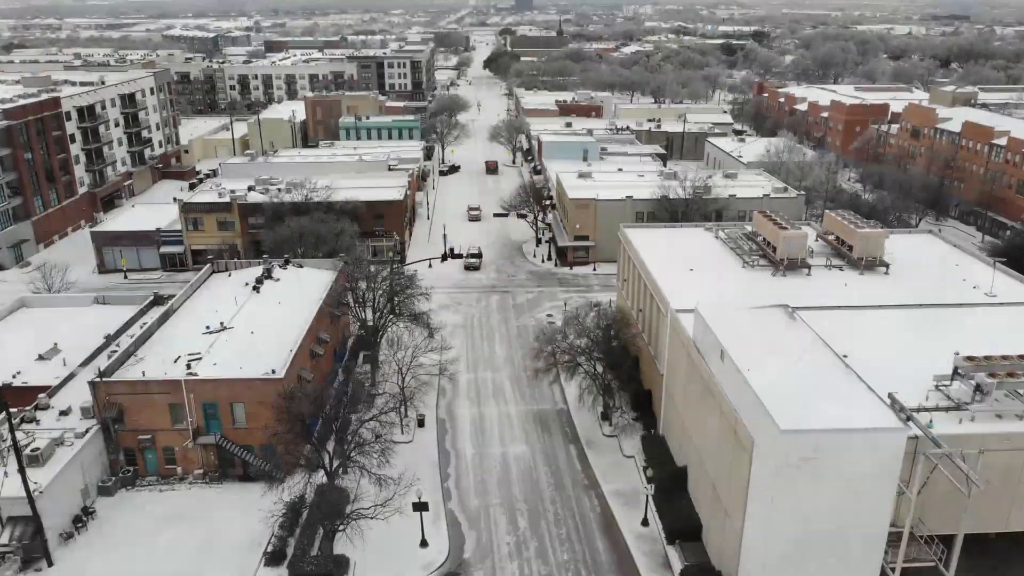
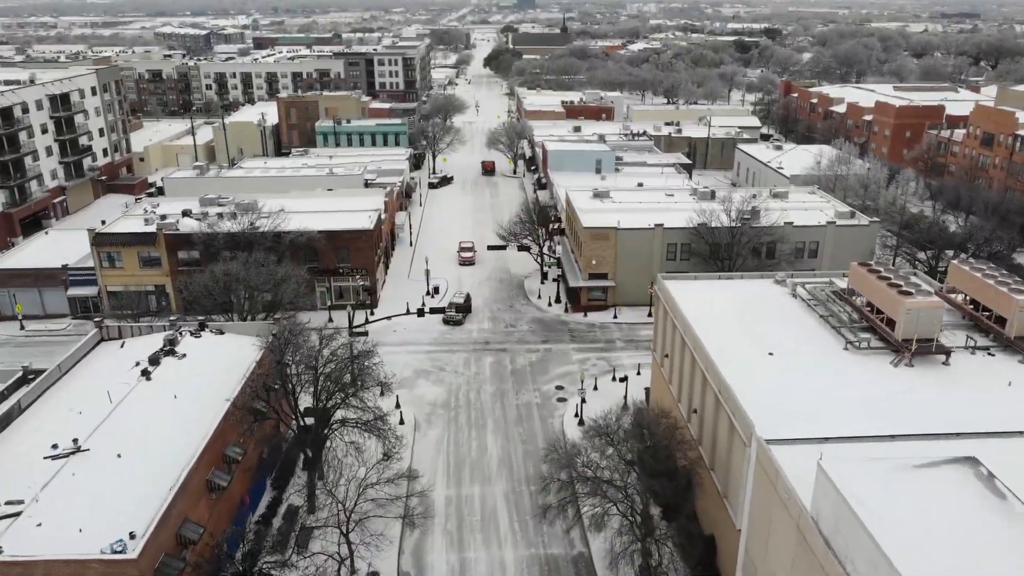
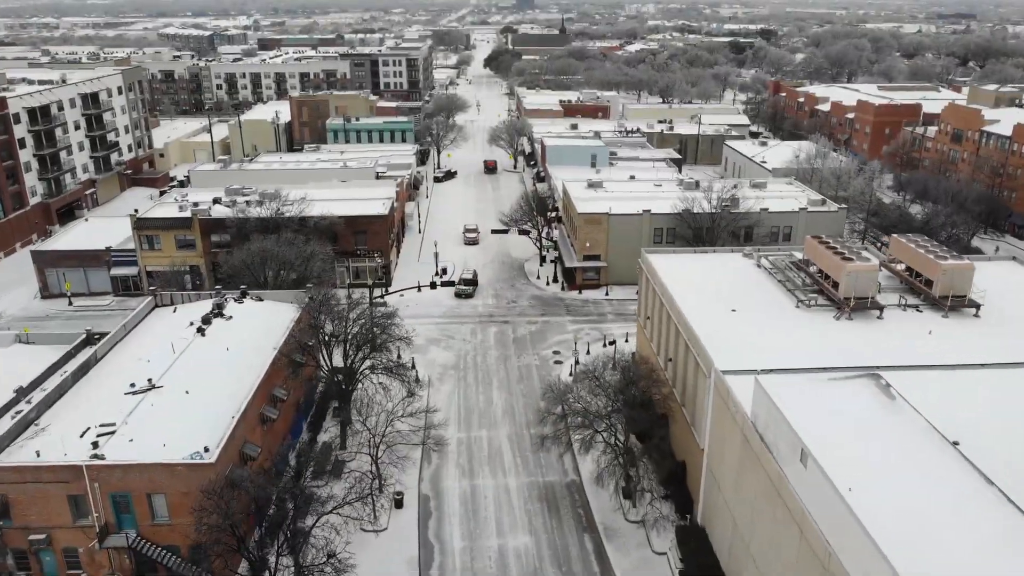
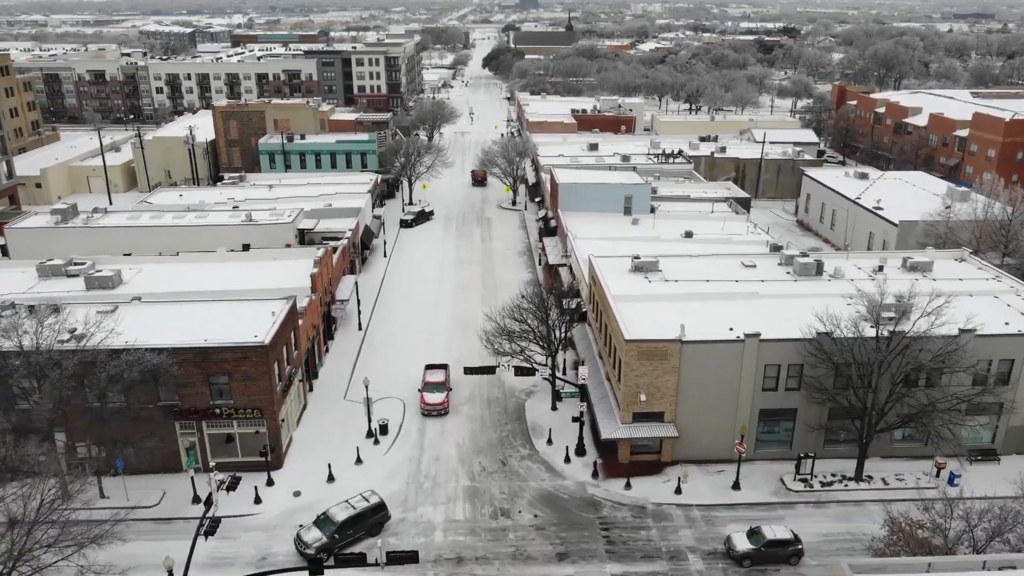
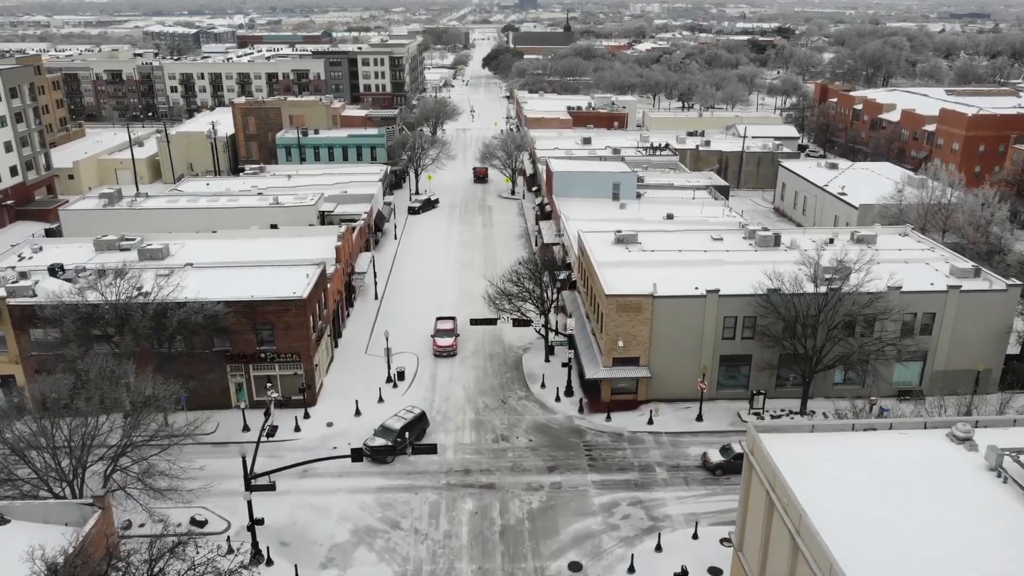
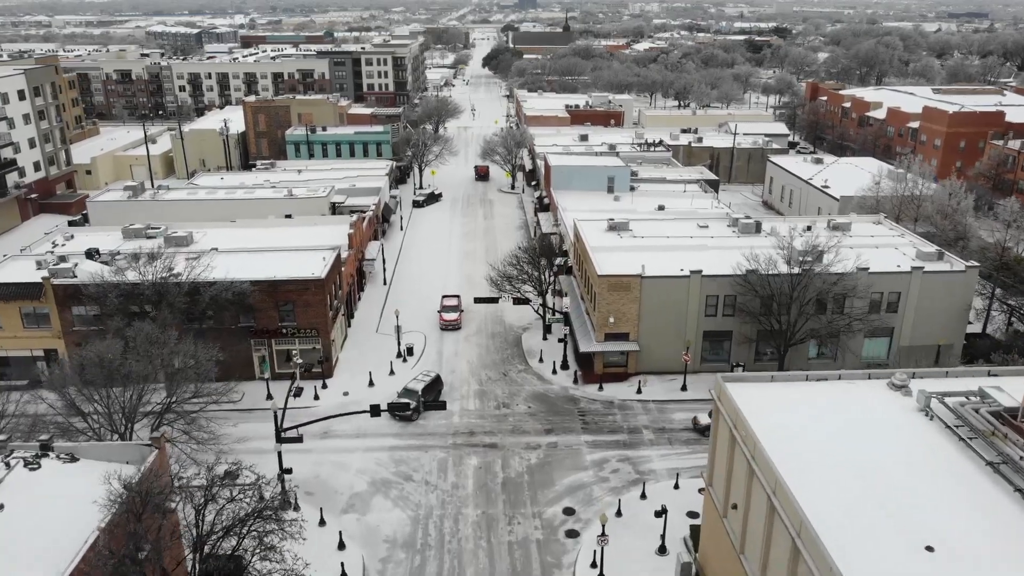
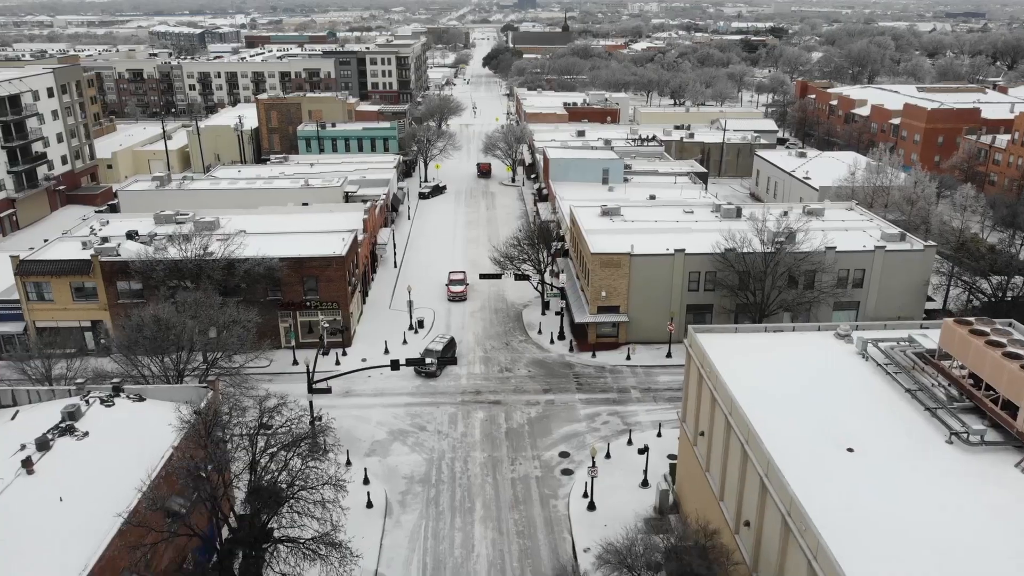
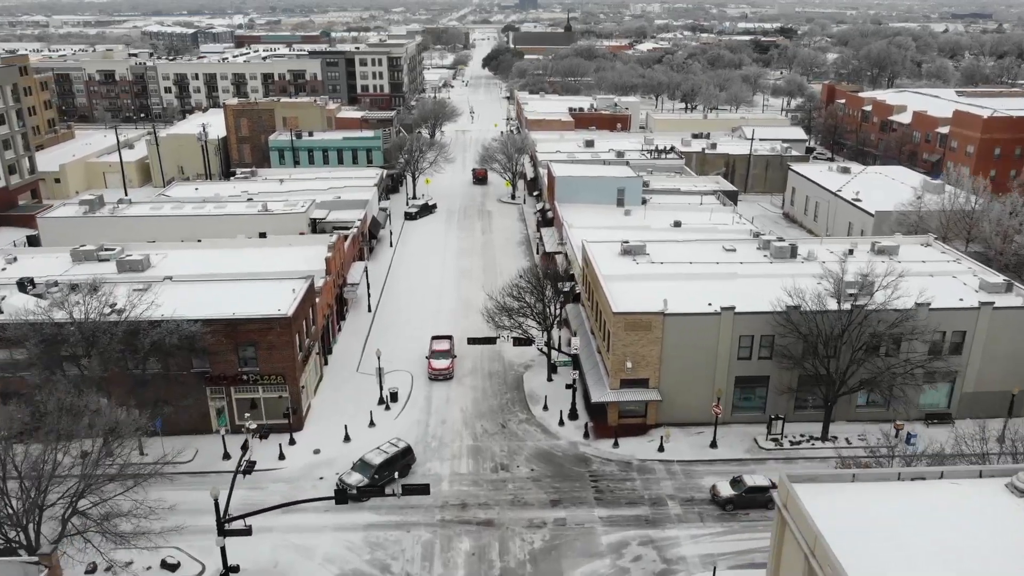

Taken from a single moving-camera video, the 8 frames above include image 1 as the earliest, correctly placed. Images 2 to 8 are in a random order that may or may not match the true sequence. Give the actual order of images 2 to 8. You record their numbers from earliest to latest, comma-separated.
3, 2, 7, 6, 5, 8, 4
